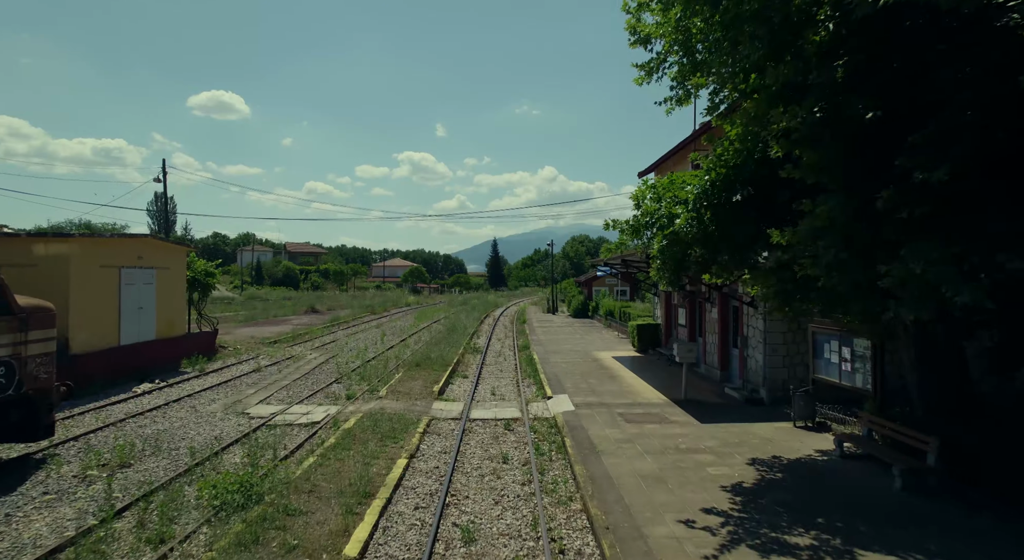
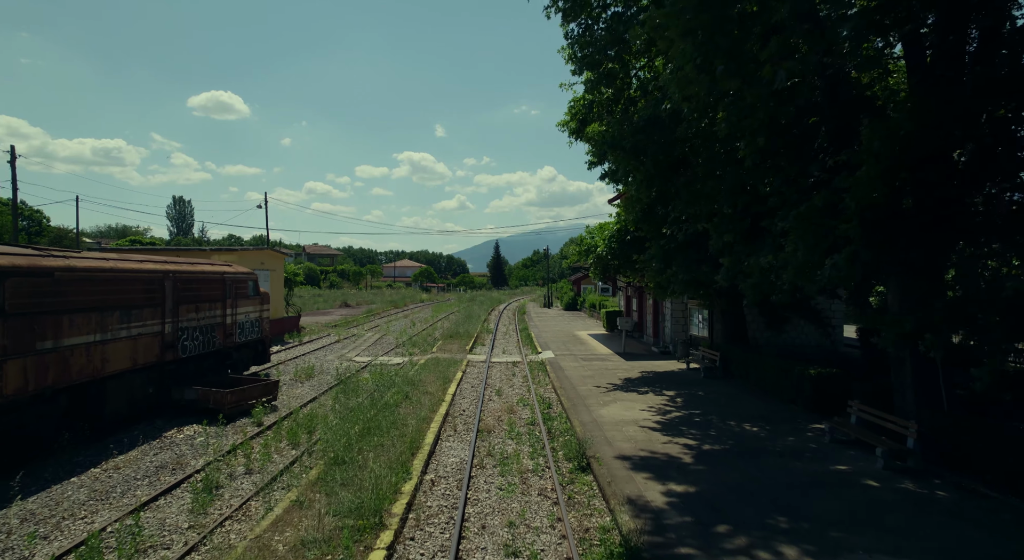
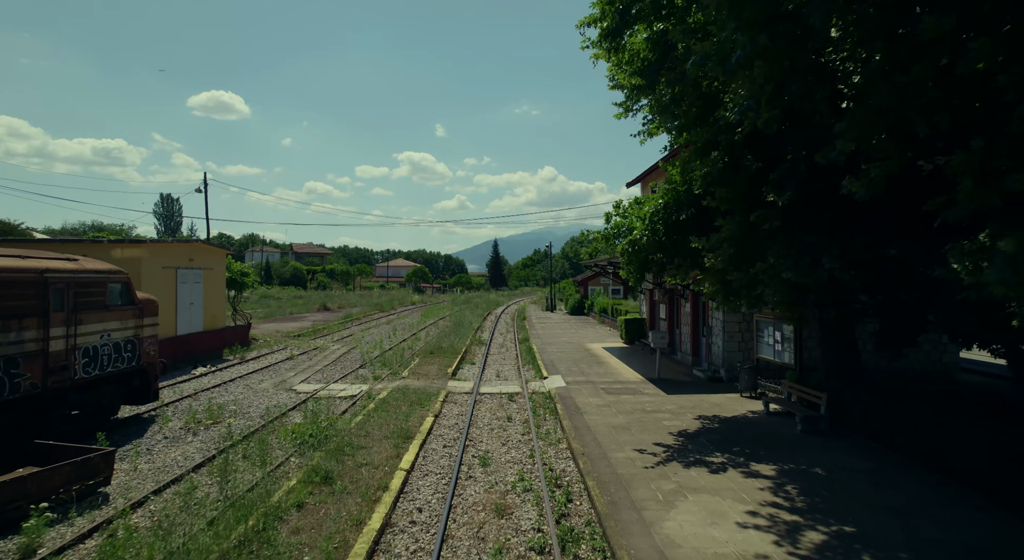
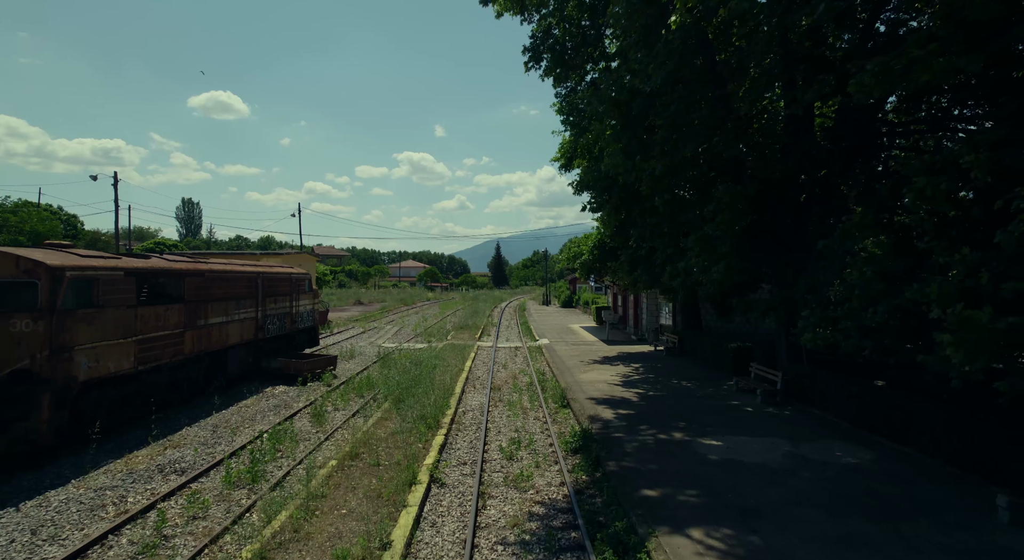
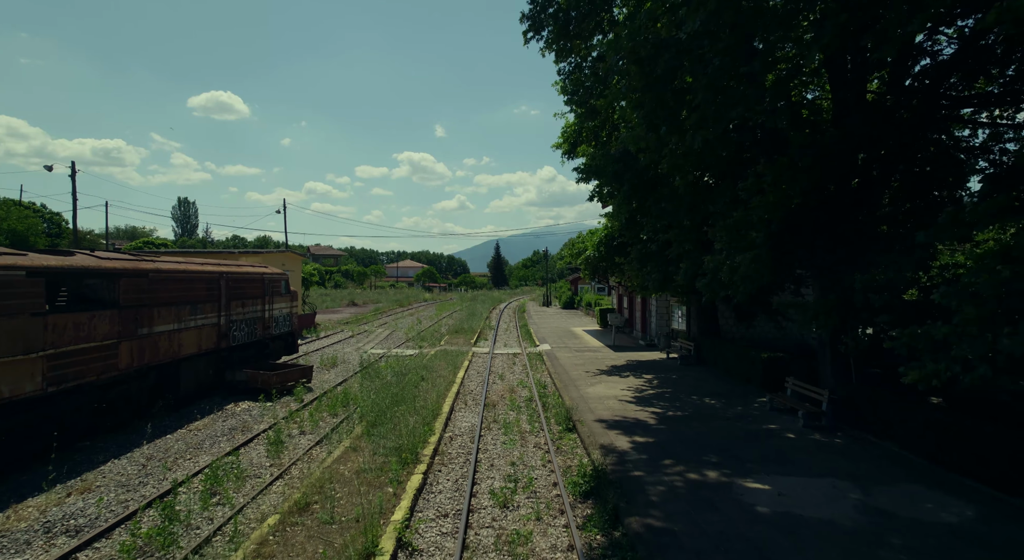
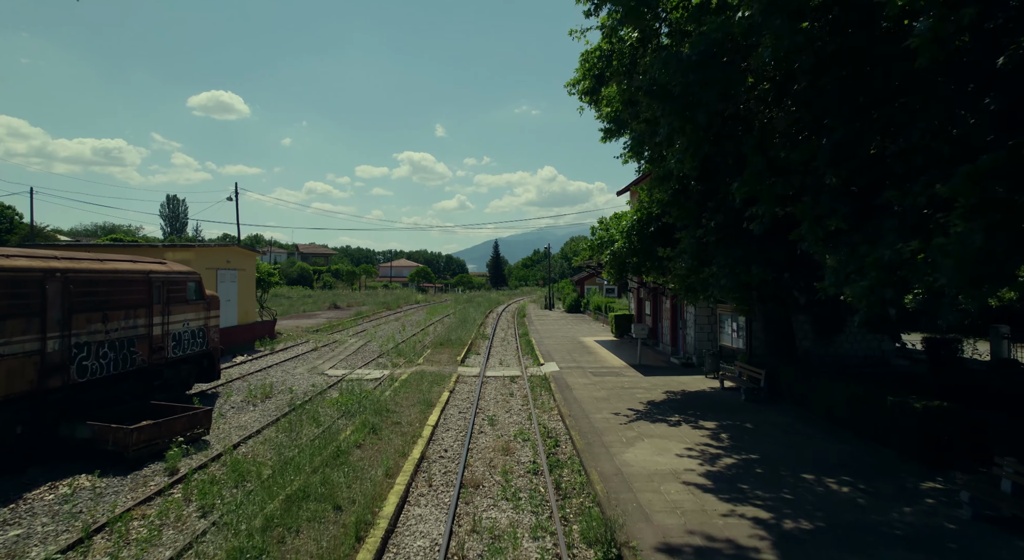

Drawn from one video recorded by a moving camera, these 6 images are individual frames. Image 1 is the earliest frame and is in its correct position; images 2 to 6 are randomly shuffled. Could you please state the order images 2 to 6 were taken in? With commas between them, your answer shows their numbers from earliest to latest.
3, 6, 2, 5, 4
